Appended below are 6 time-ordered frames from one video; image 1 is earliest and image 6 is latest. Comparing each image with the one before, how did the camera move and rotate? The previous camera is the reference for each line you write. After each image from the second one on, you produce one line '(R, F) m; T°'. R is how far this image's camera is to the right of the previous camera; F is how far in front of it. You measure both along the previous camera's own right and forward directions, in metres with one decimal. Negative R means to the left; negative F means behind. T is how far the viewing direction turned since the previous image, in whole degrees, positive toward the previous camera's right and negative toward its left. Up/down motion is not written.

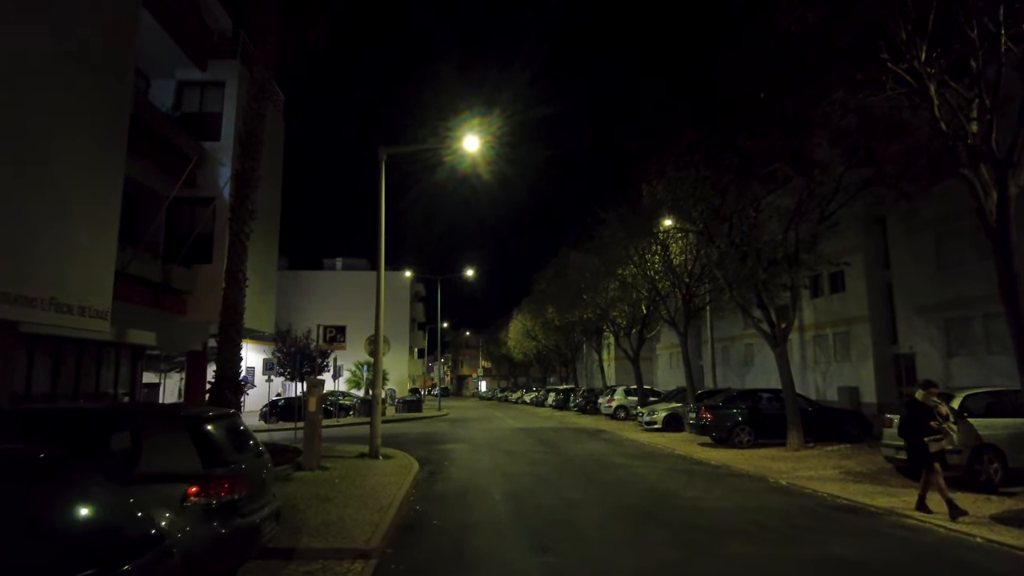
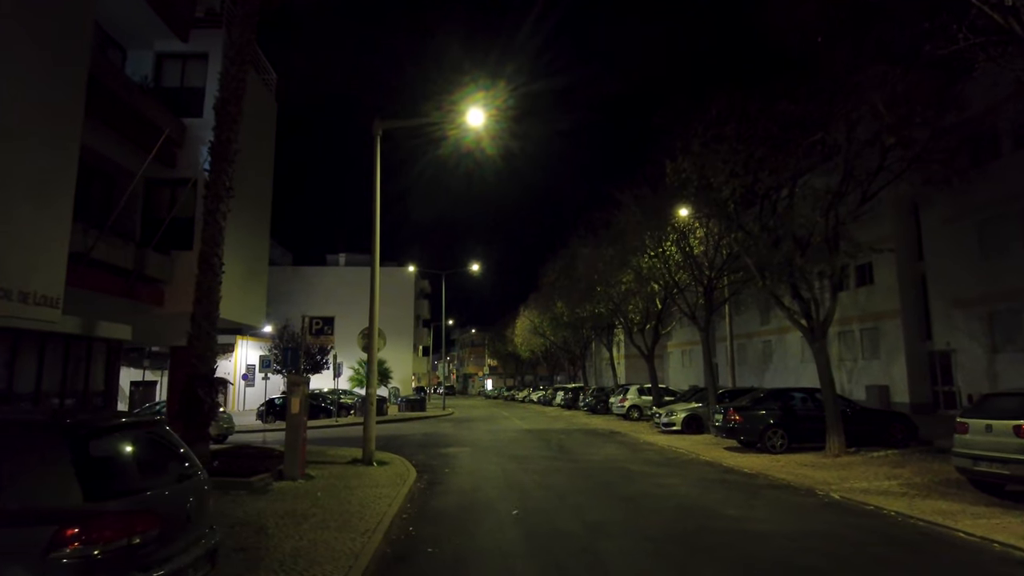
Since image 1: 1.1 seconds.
(-0.1, +1.7) m; -1°
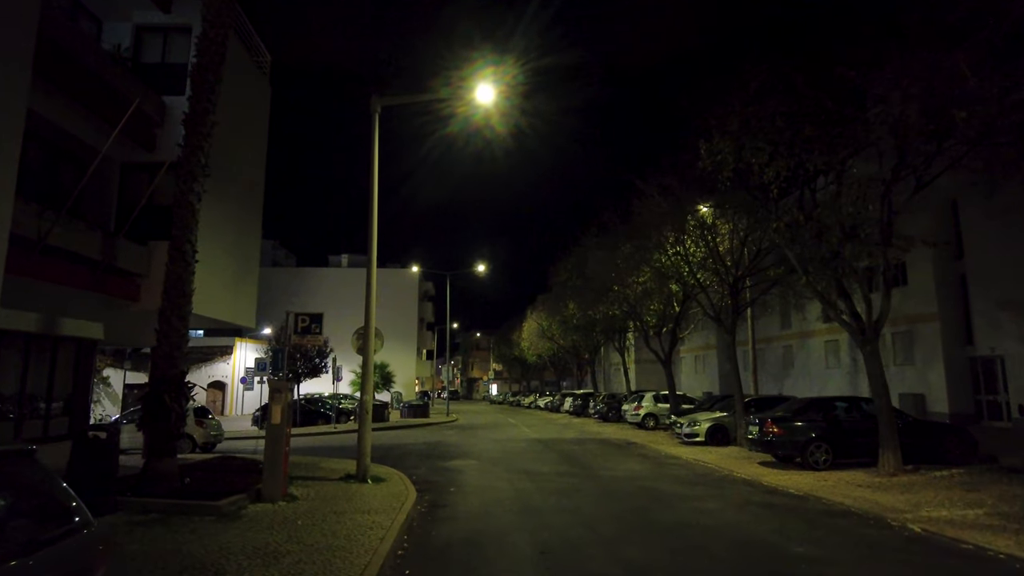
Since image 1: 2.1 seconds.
(-0.2, +1.7) m; 0°
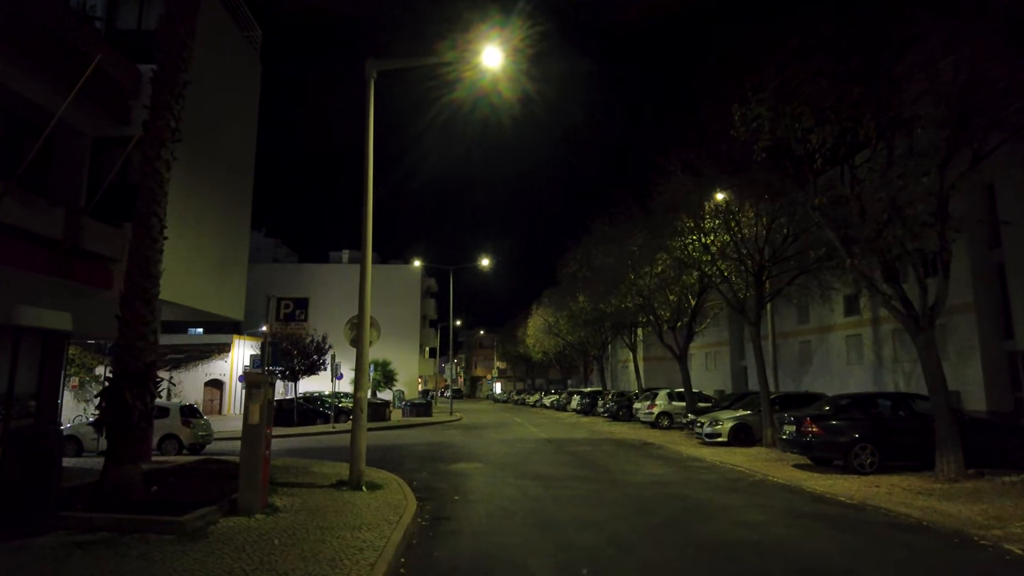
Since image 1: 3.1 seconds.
(-0.2, +1.5) m; 0°
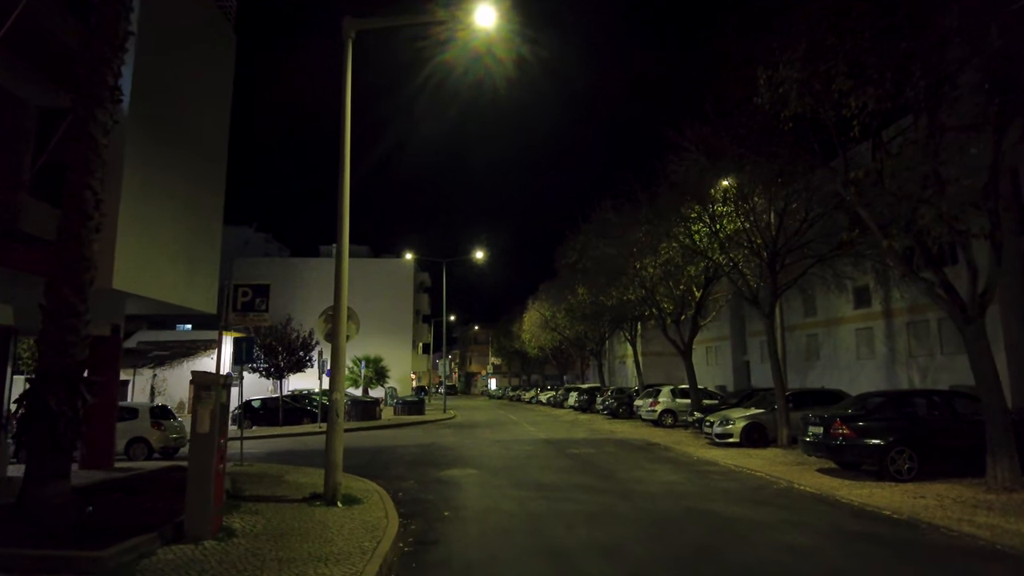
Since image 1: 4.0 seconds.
(0.0, +1.4) m; 0°
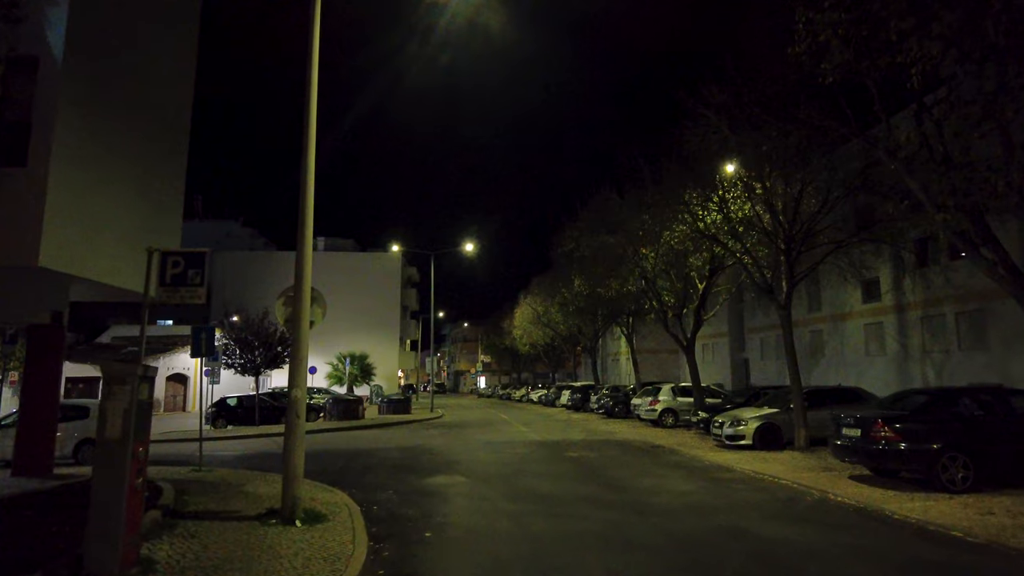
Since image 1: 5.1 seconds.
(-0.1, +1.7) m; +1°
